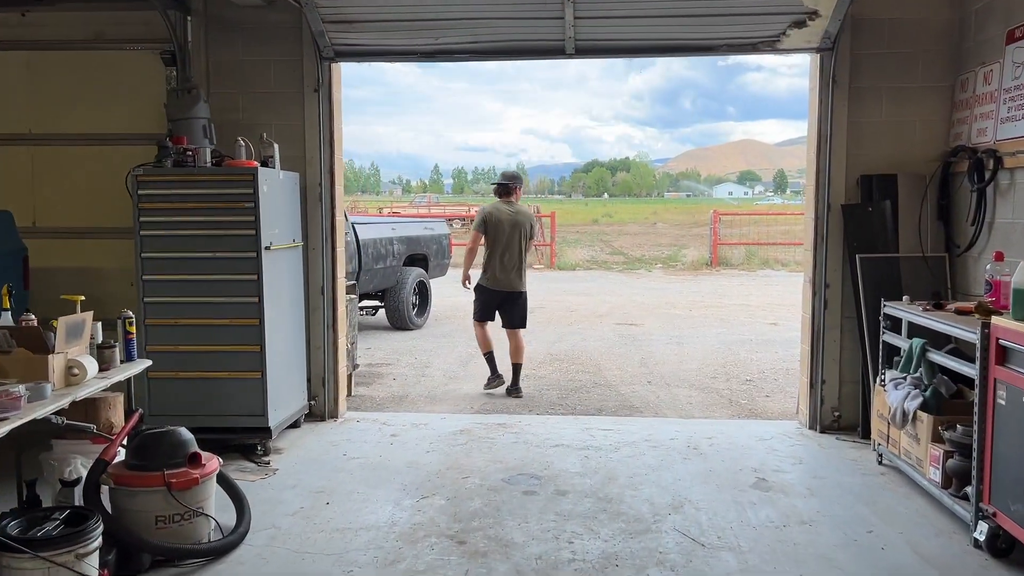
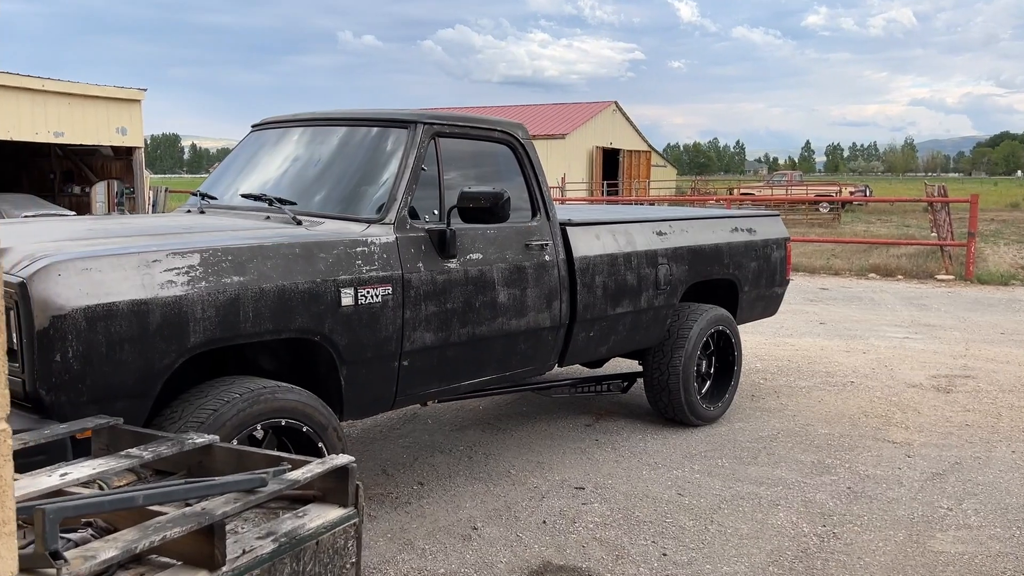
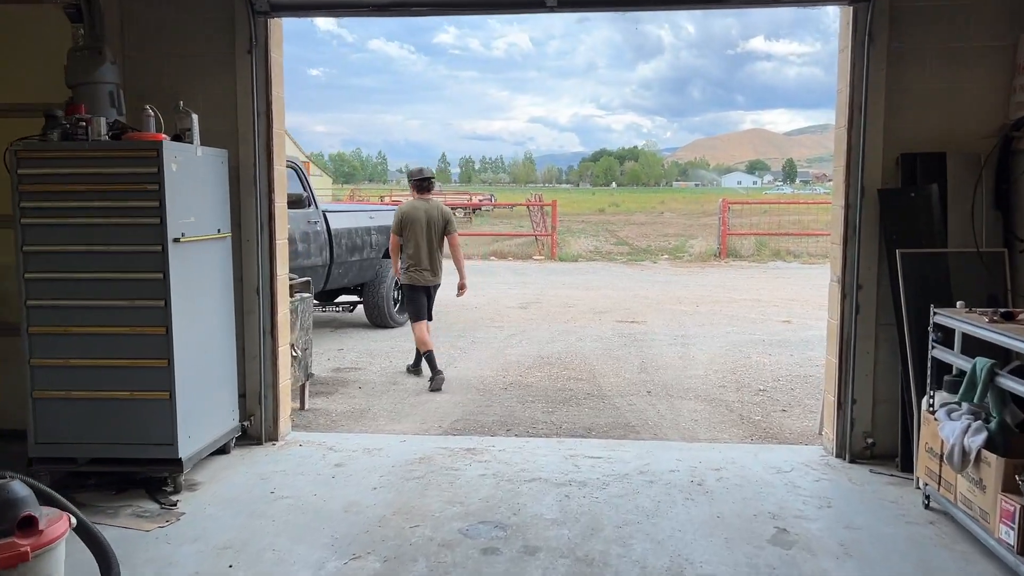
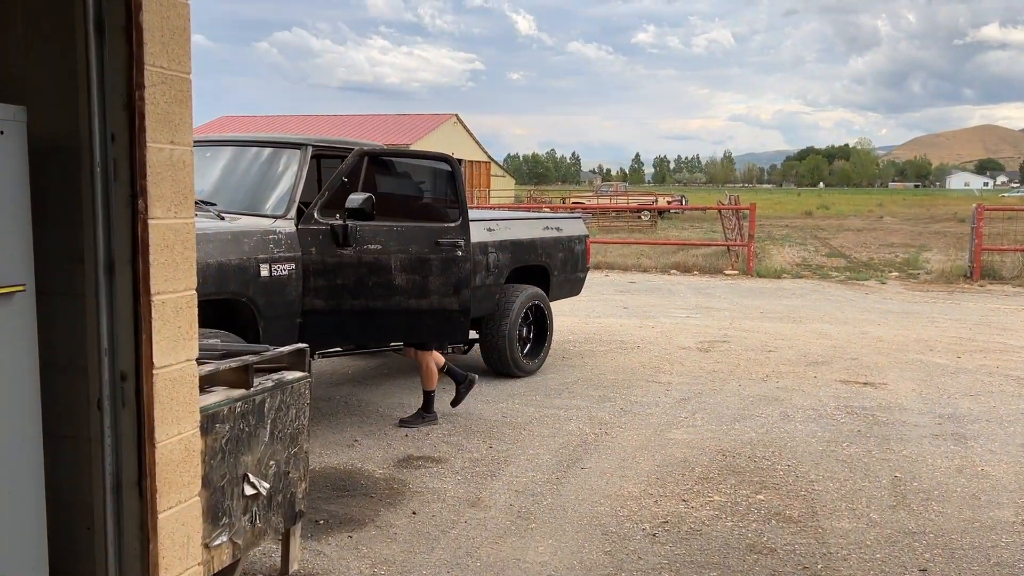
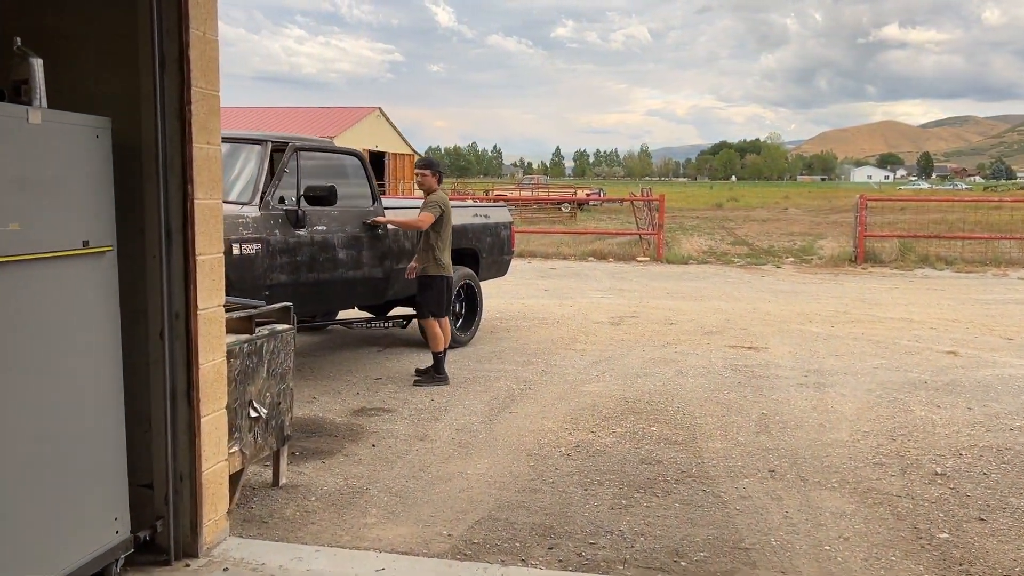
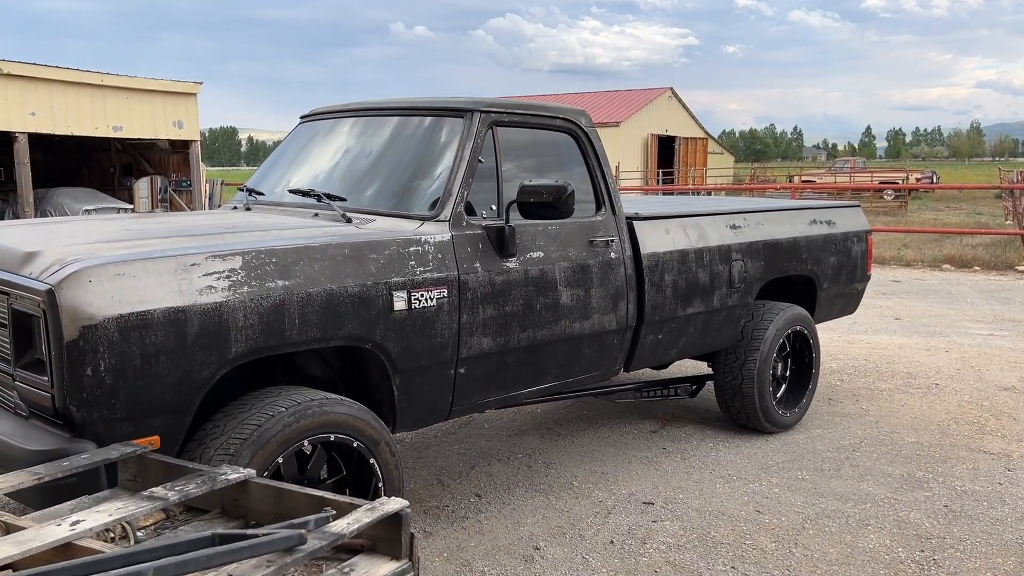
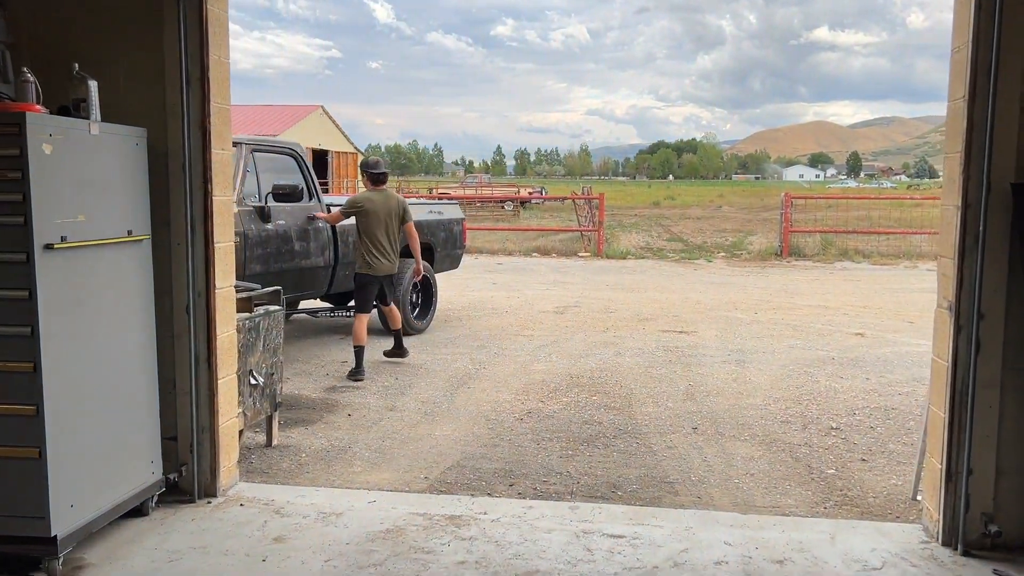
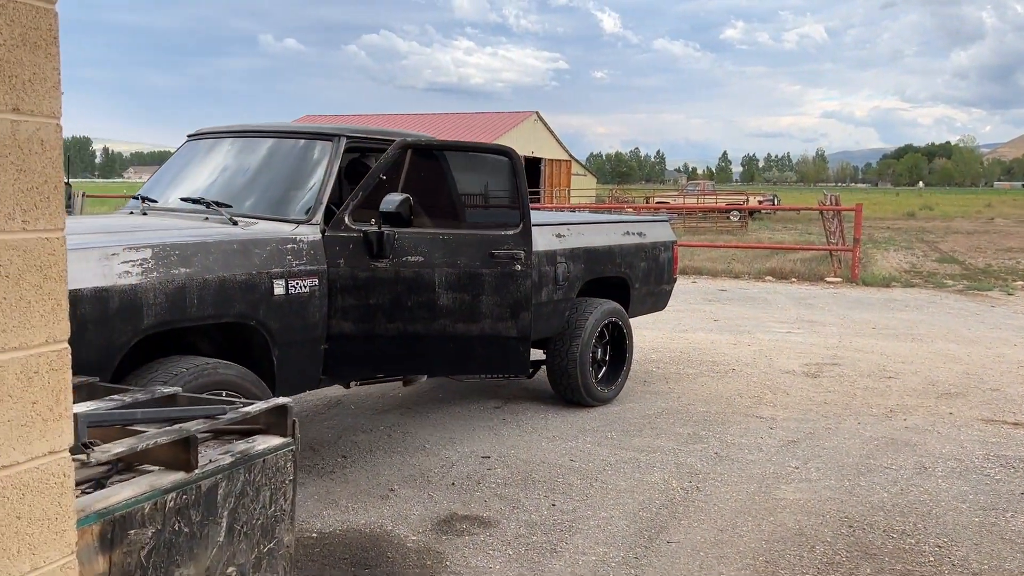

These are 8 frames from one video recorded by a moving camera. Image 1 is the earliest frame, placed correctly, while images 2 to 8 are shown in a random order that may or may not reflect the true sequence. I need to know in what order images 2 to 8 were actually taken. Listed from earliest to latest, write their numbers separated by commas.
3, 7, 5, 4, 8, 2, 6
